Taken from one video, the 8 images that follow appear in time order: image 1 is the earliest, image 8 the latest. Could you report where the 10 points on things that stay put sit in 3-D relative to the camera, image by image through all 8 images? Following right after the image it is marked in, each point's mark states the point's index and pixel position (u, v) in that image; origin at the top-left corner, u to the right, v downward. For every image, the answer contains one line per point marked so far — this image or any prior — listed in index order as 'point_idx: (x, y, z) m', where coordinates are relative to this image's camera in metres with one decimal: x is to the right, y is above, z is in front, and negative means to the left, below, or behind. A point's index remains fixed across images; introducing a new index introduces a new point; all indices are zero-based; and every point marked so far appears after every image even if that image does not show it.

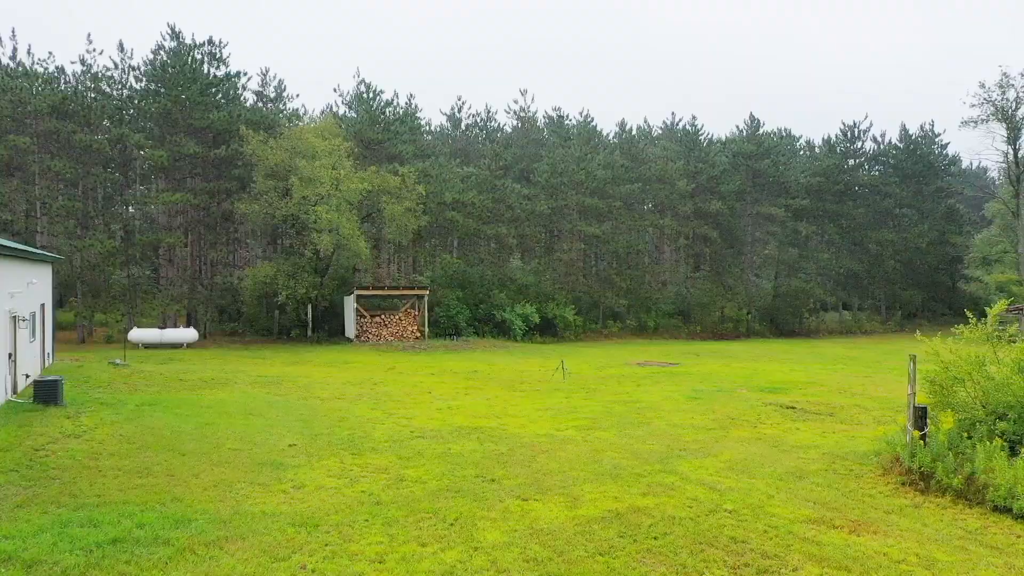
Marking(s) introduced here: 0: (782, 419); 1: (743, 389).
0: (+4.4, -2.1, +13.4) m
1: (+4.7, -2.0, +16.8) m
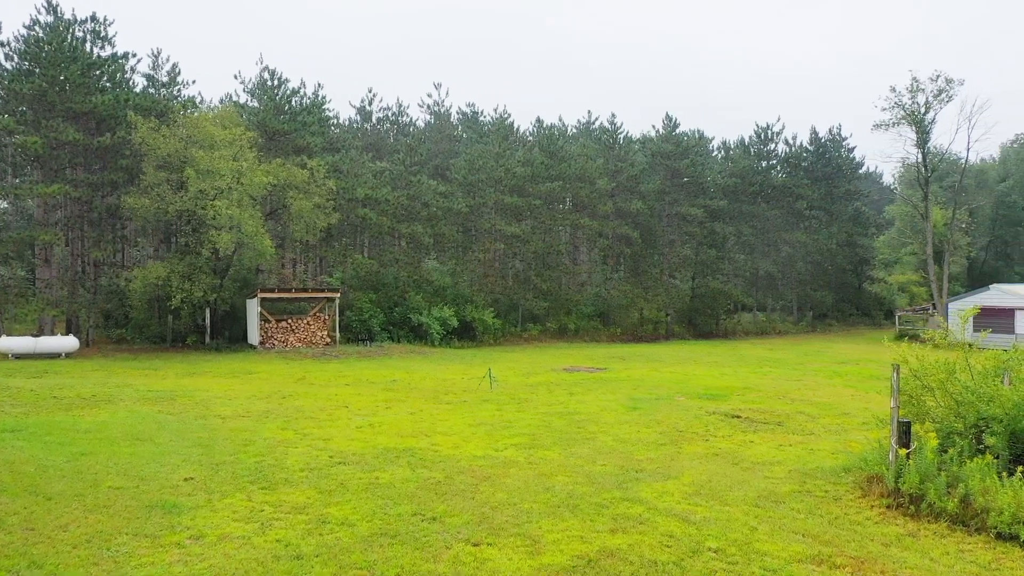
0: (+3.3, -2.2, +12.5) m
1: (+3.2, -2.1, +16.0) m
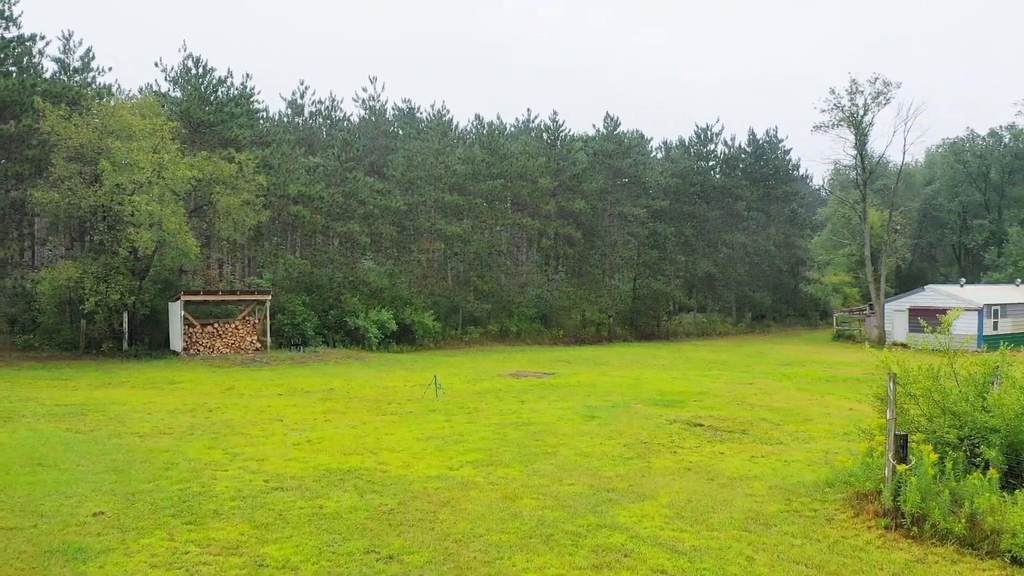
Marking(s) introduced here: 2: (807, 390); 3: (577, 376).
0: (+2.6, -2.2, +11.8) m
1: (+2.3, -2.1, +15.2) m
2: (+6.4, -2.2, +18.0) m
3: (+1.5, -2.1, +19.7) m
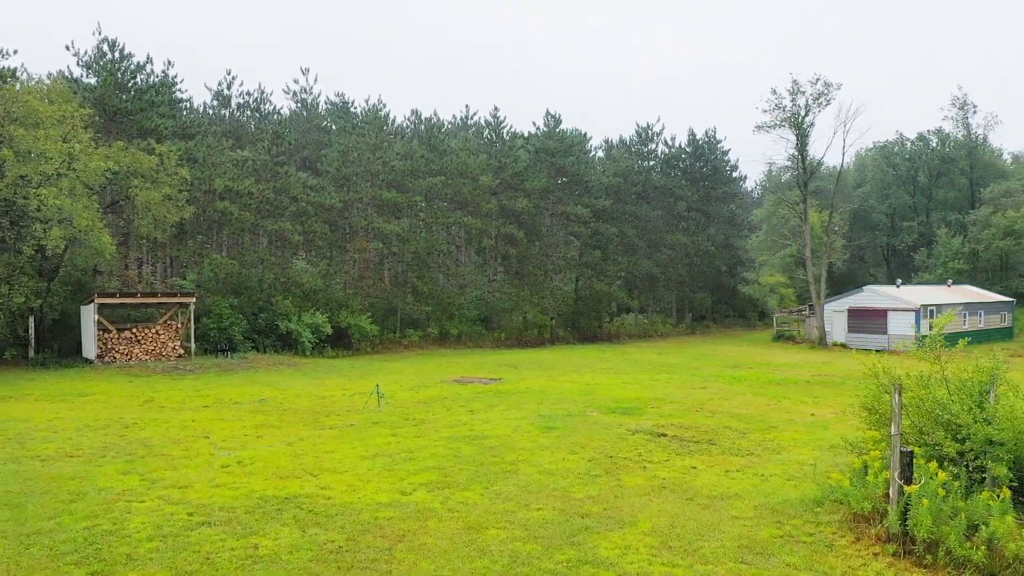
0: (+2.0, -2.2, +11.0) m
1: (+1.4, -2.1, +14.4) m
2: (+5.3, -2.2, +17.5) m
3: (+0.3, -2.1, +18.8) m
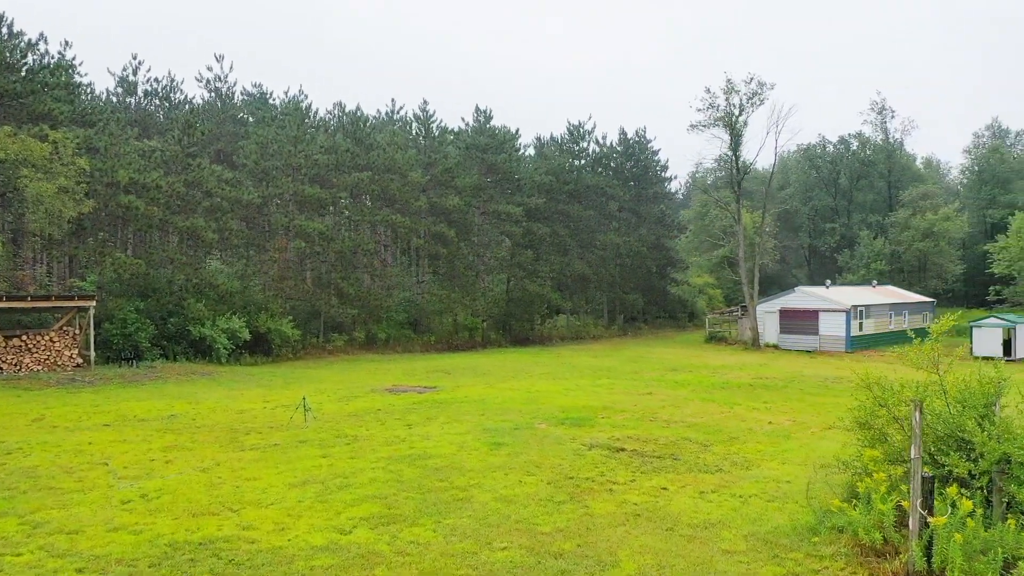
0: (+1.4, -2.2, +10.0) m
1: (+0.5, -2.2, +13.4) m
2: (+4.0, -2.3, +16.8) m
3: (-1.1, -2.2, +17.6) m
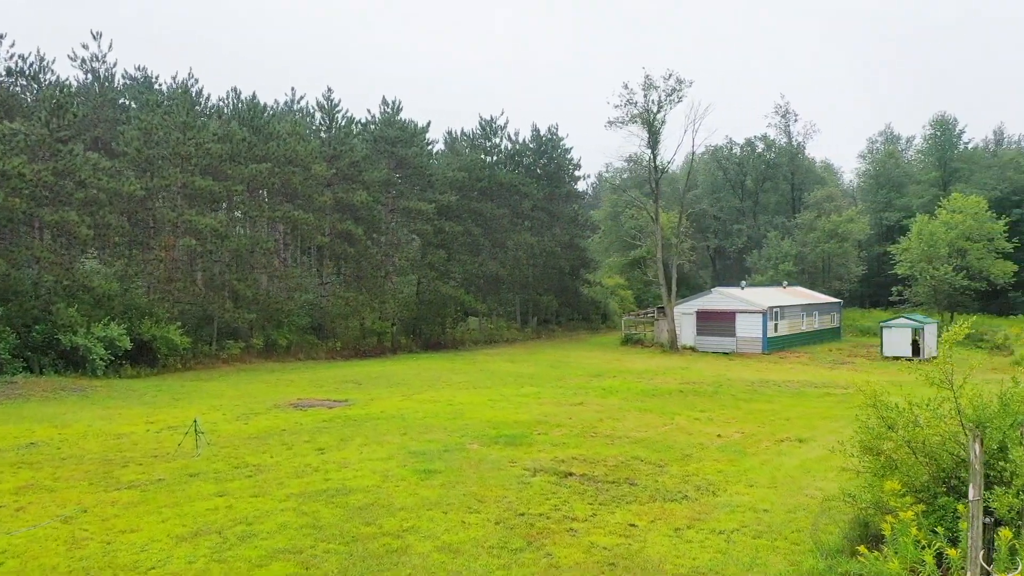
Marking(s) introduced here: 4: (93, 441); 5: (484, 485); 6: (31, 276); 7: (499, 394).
0: (+0.8, -2.3, +8.7) m
1: (-0.6, -2.2, +11.9) m
2: (+2.5, -2.3, +15.7) m
3: (-2.6, -2.2, +15.9) m
4: (-6.0, -2.2, +11.9) m
5: (-0.3, -2.2, +9.4) m
6: (-11.5, +0.3, +19.8) m
7: (-0.3, -2.2, +17.4) m
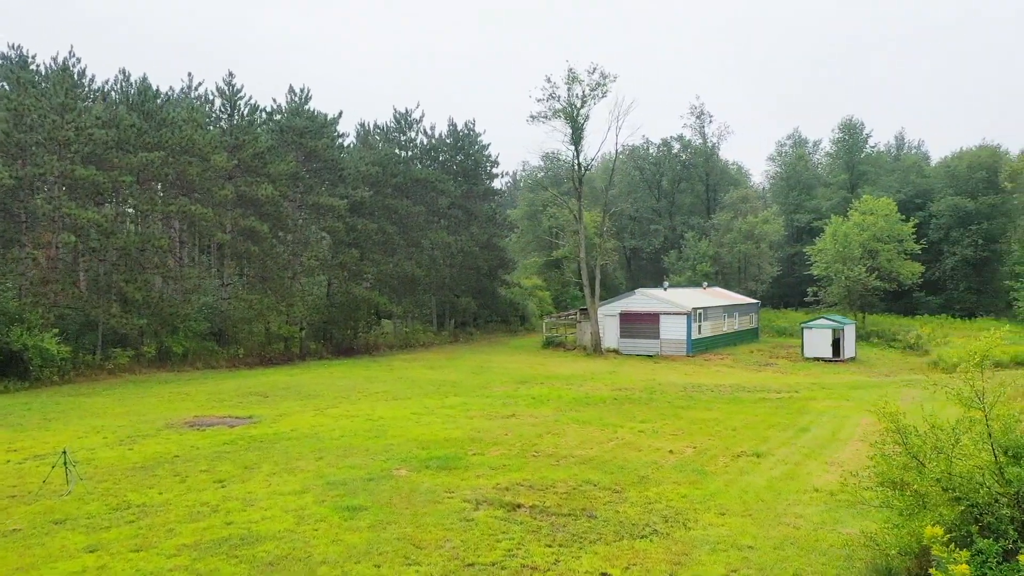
0: (+0.3, -2.3, +7.4) m
1: (-1.4, -2.2, +10.4) m
2: (+1.3, -2.3, +14.5) m
3: (-3.9, -2.3, +14.1) m
4: (-6.8, -2.2, +9.8) m
5: (-0.9, -2.2, +7.9) m
6: (-13.1, +0.2, +17.1) m
7: (-1.7, -2.3, +15.9) m
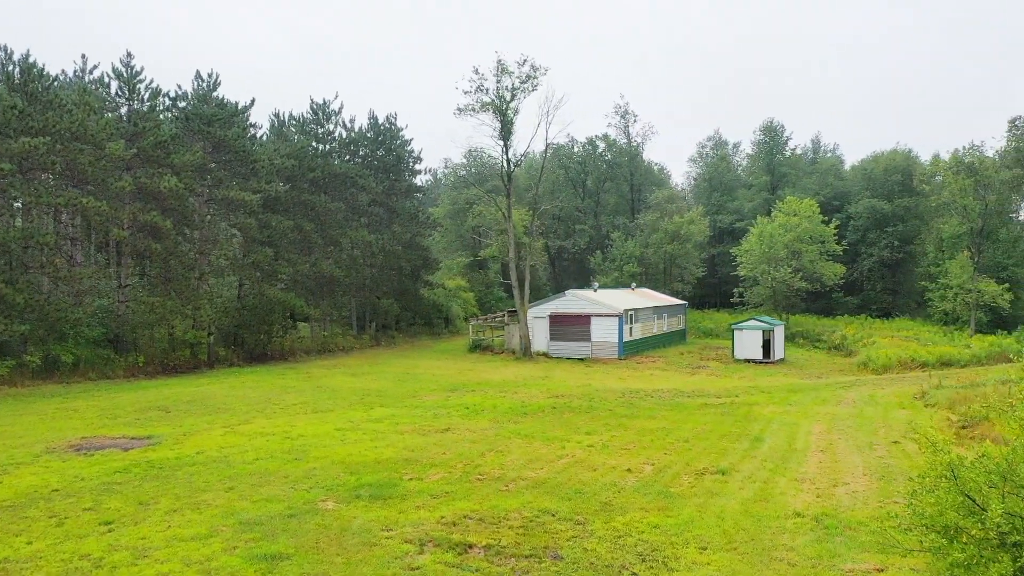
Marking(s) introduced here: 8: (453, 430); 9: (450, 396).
0: (0.0, -2.3, +6.1) m
1: (-2.0, -2.3, +8.9) m
2: (+0.2, -2.4, +13.3) m
3: (-4.8, -2.3, +12.4) m
4: (-7.3, -2.3, +7.8) m
5: (-1.2, -2.3, +6.6) m
6: (-14.4, +0.2, +14.4) m
7: (-2.9, -2.3, +14.4) m
8: (-1.0, -2.3, +13.7) m
9: (-1.4, -2.4, +18.5) m
